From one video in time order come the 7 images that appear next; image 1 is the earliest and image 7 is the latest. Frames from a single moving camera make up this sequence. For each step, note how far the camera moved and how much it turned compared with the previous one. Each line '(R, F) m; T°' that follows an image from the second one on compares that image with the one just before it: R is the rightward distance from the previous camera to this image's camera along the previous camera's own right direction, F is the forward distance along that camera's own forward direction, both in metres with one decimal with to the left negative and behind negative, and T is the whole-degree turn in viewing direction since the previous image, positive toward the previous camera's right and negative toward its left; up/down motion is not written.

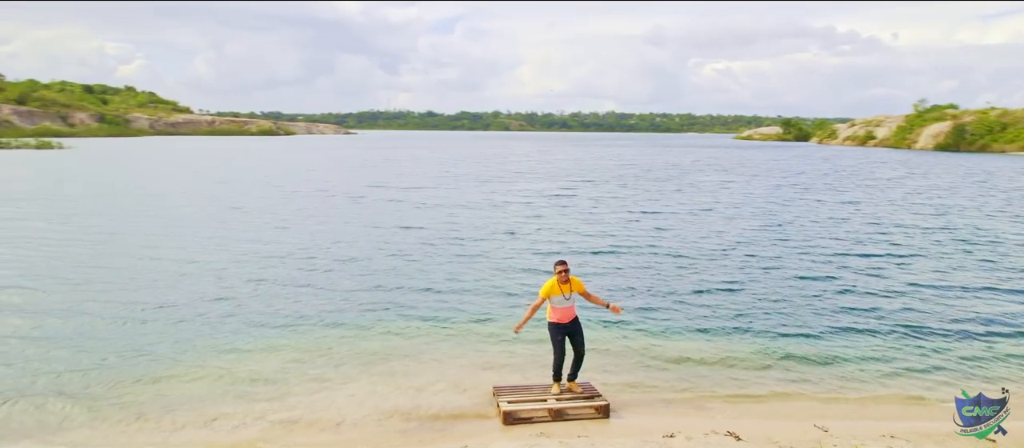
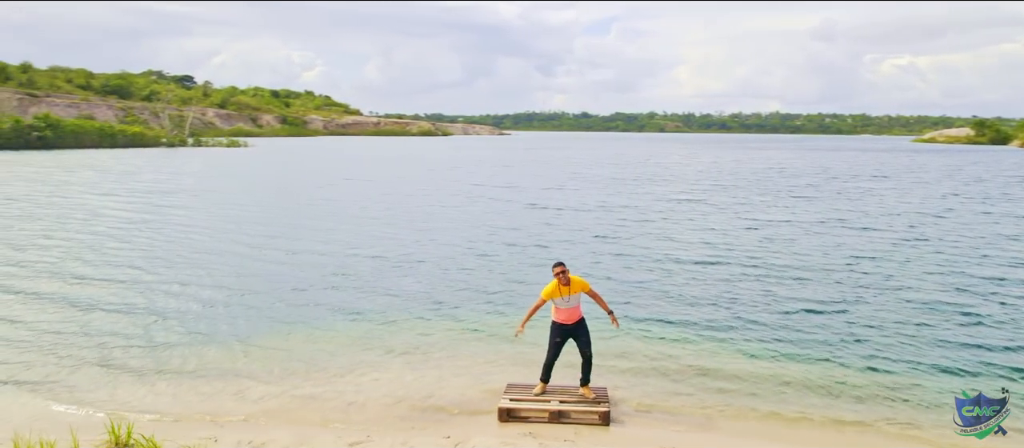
(+2.4, -0.3) m; -14°
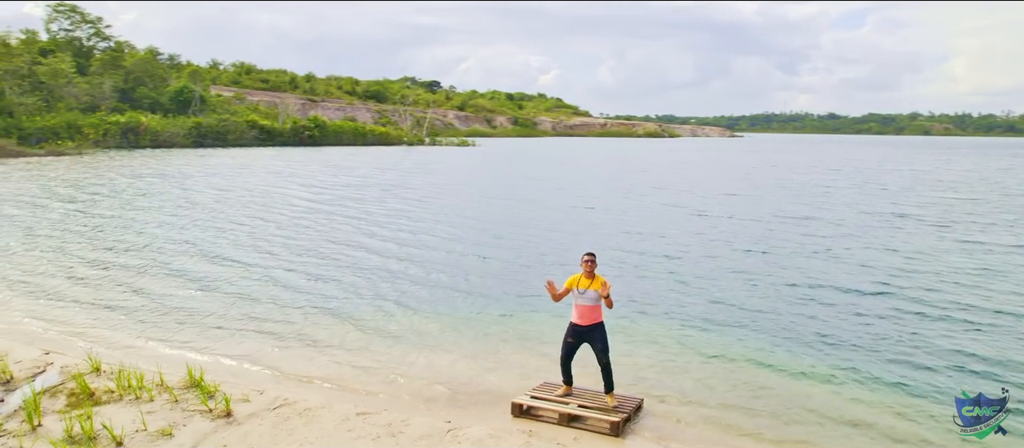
(+3.5, +0.1) m; -21°
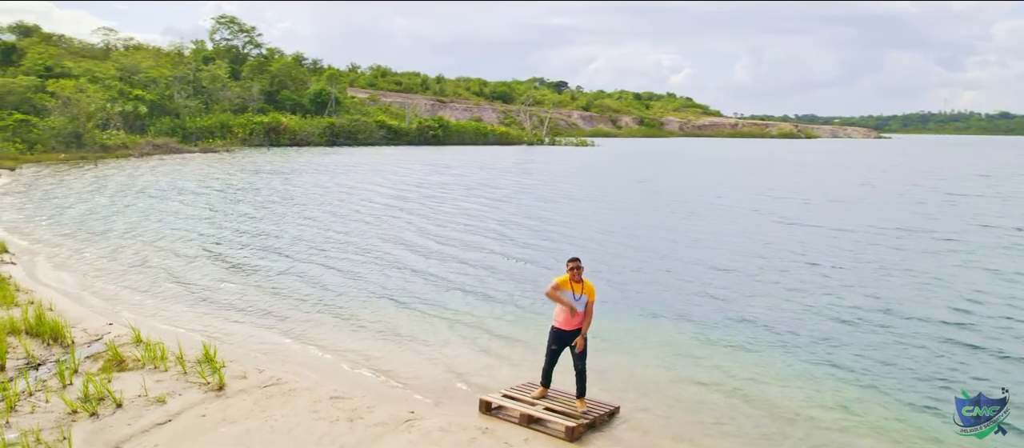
(+2.8, 0.0) m; -12°
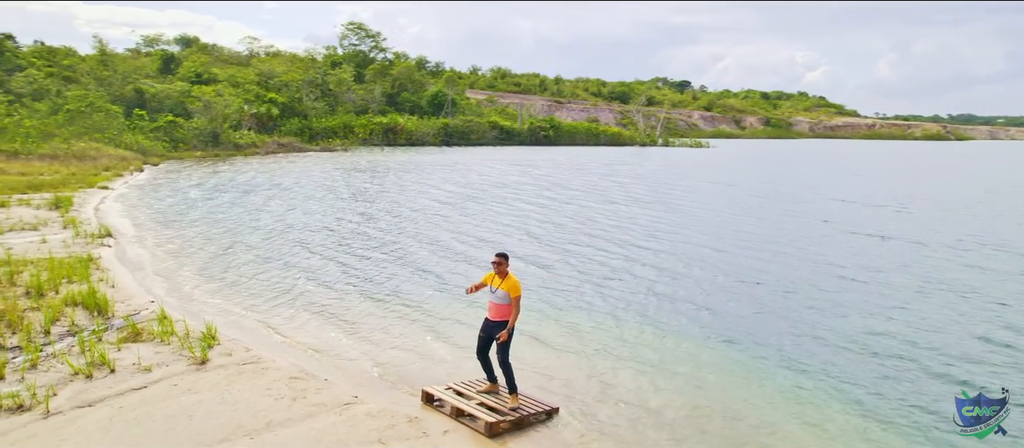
(+3.4, 0.0) m; -12°
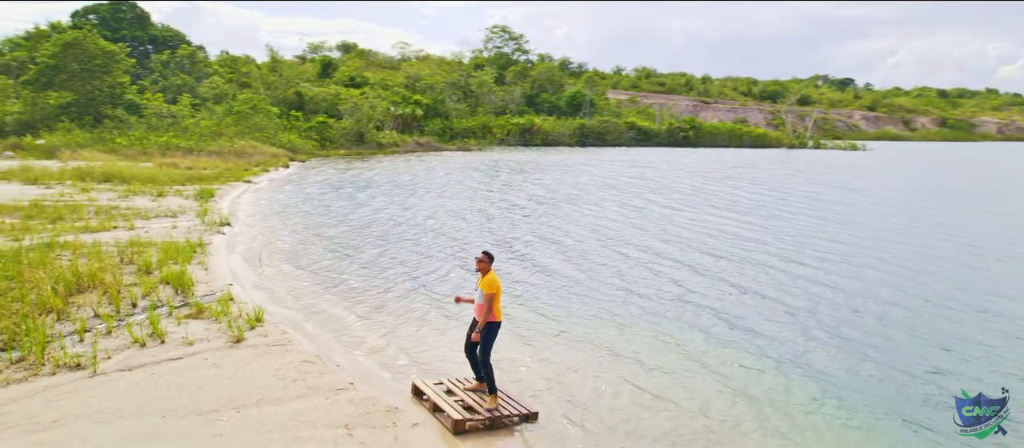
(+3.1, +0.3) m; -14°
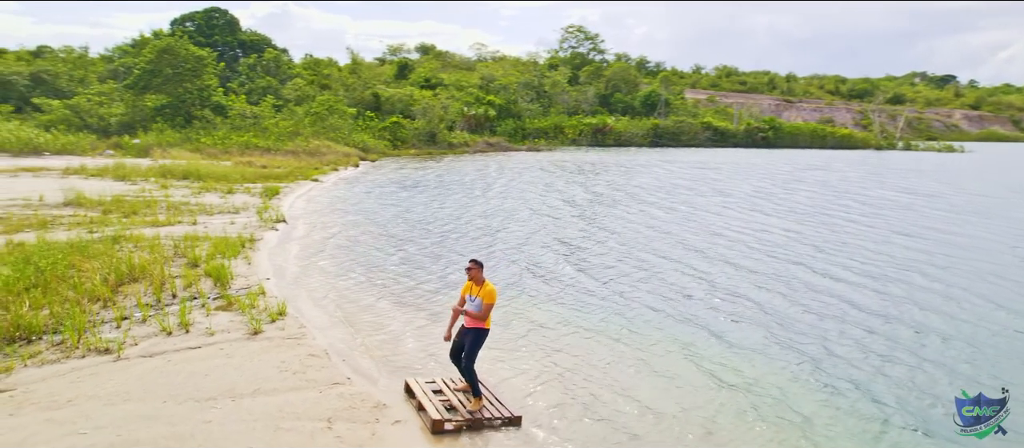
(+1.8, +0.1) m; -8°
